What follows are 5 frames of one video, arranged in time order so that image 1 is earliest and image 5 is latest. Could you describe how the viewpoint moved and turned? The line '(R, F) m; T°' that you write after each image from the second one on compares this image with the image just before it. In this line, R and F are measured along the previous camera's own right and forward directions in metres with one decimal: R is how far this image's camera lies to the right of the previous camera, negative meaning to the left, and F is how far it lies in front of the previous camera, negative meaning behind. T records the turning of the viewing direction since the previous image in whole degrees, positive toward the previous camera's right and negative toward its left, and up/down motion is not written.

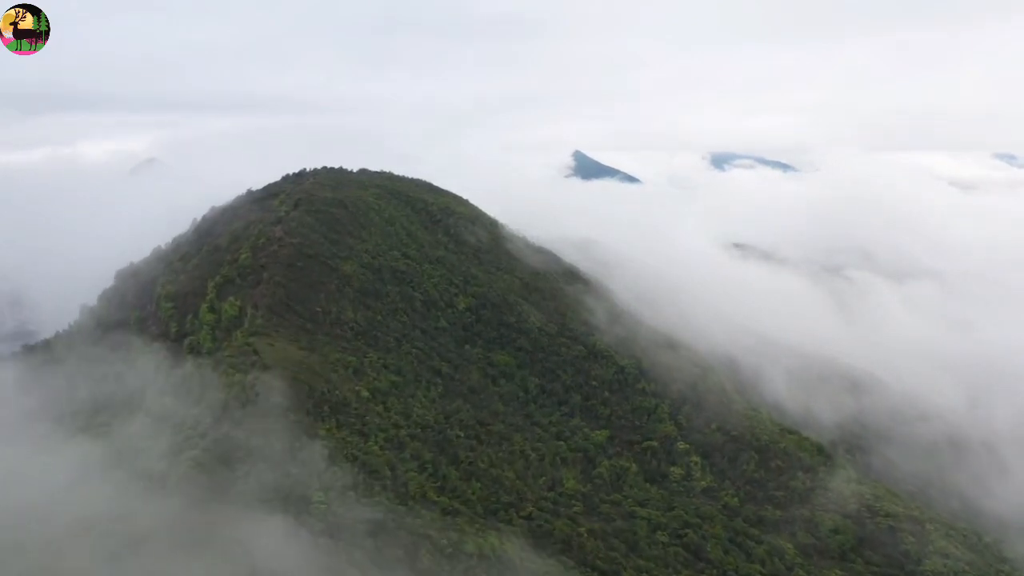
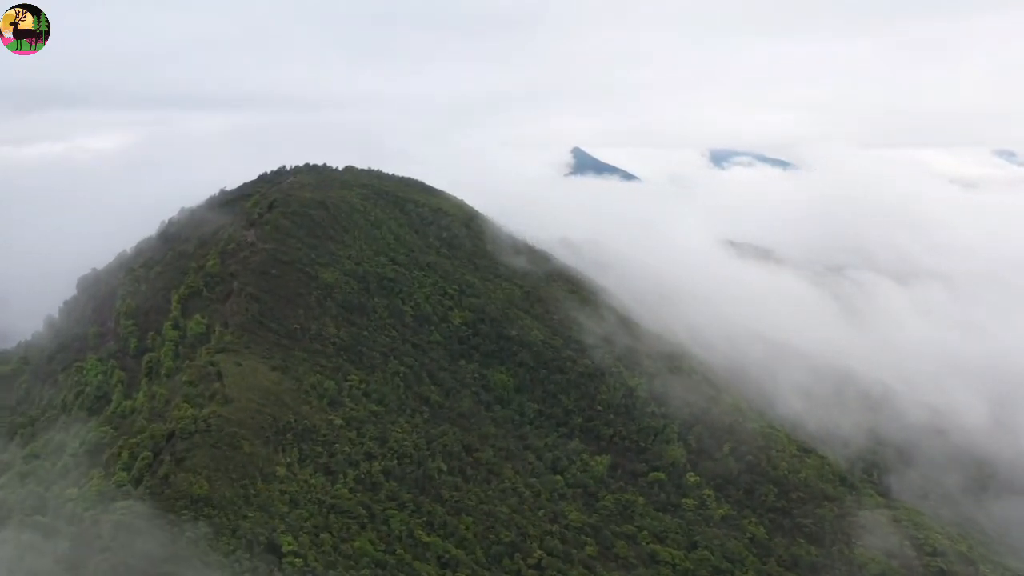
(-0.1, +5.4) m; 0°
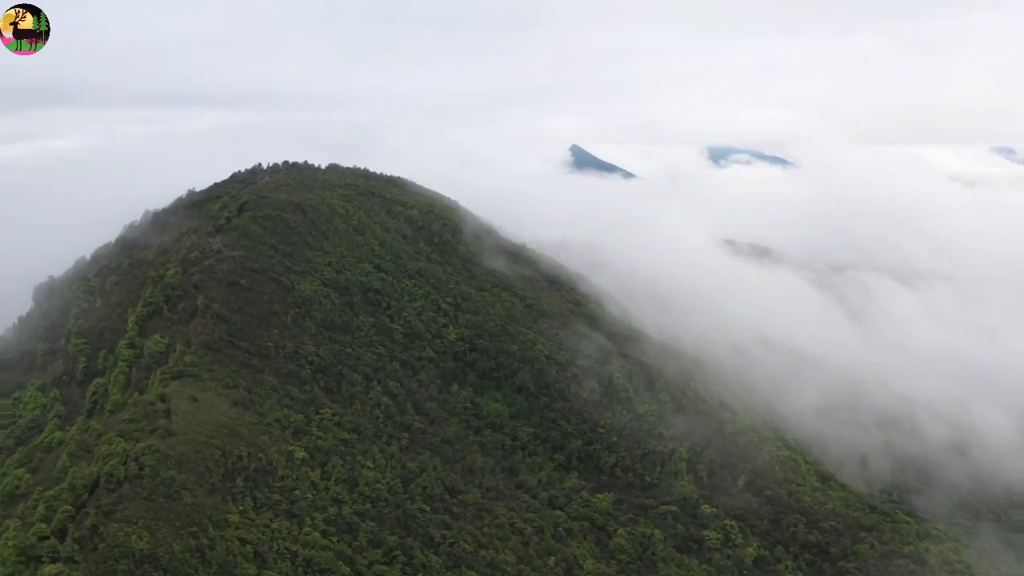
(-0.1, +5.3) m; 0°
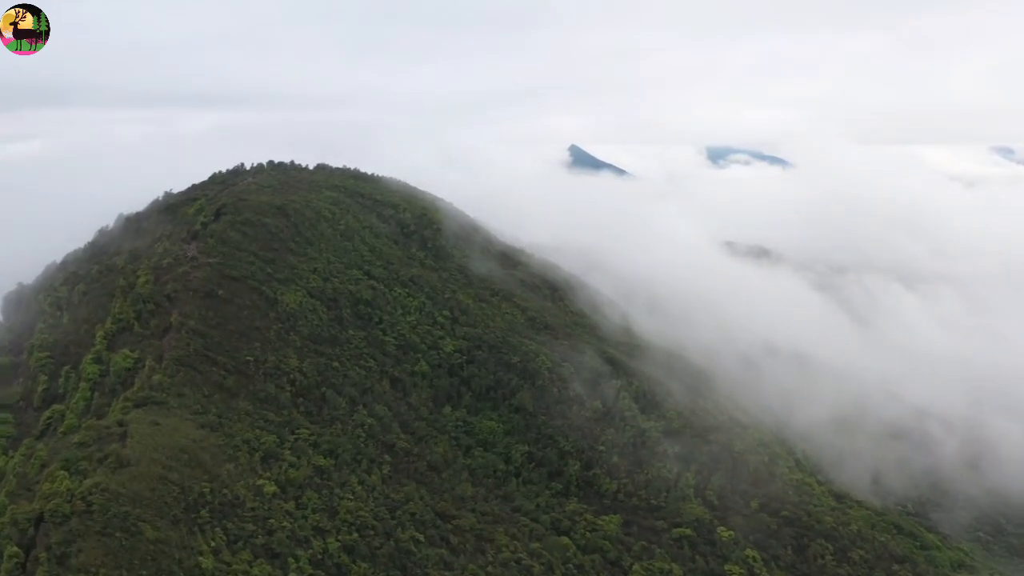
(-0.1, +3.3) m; 0°
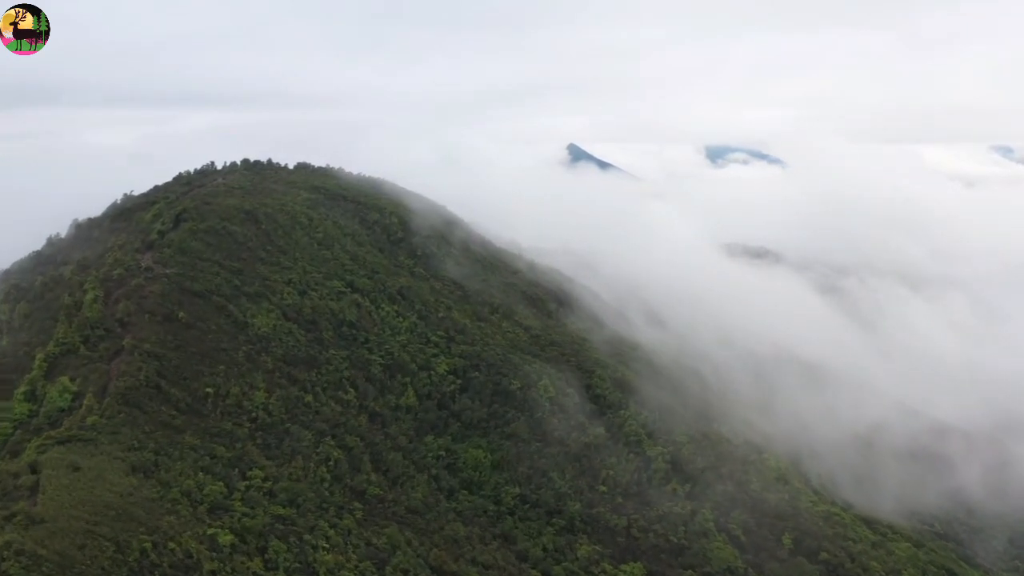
(-0.4, +5.5) m; 0°
